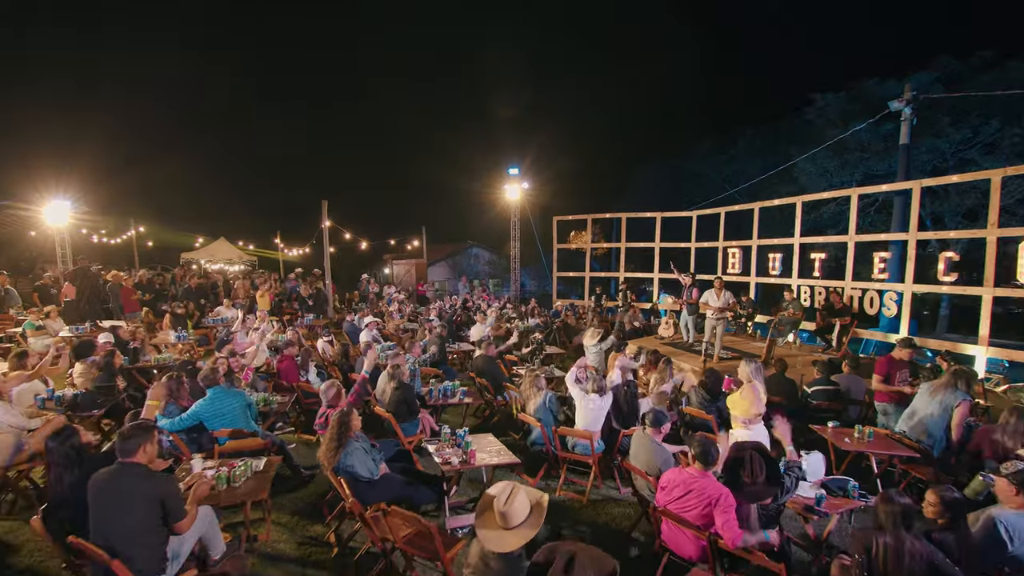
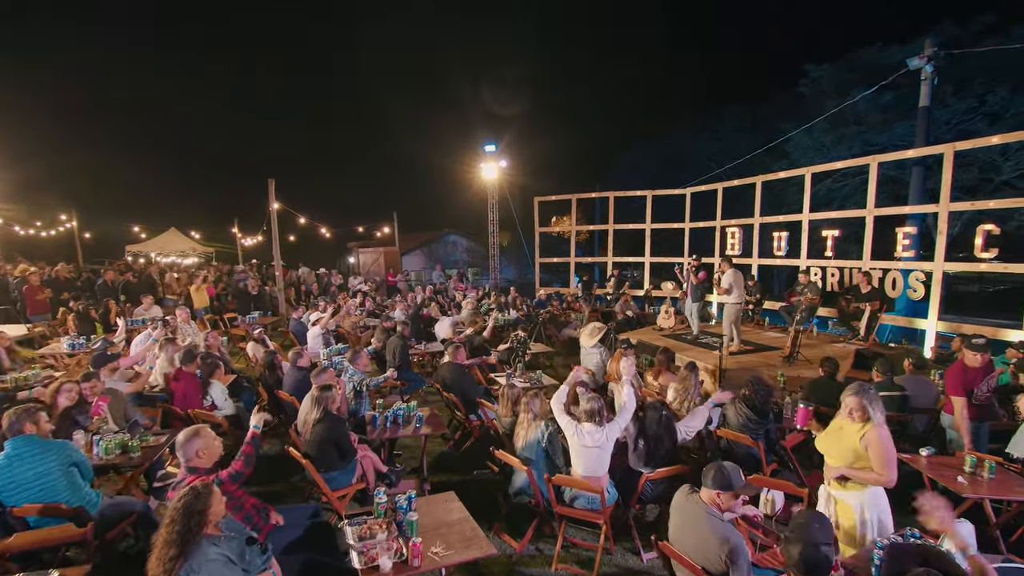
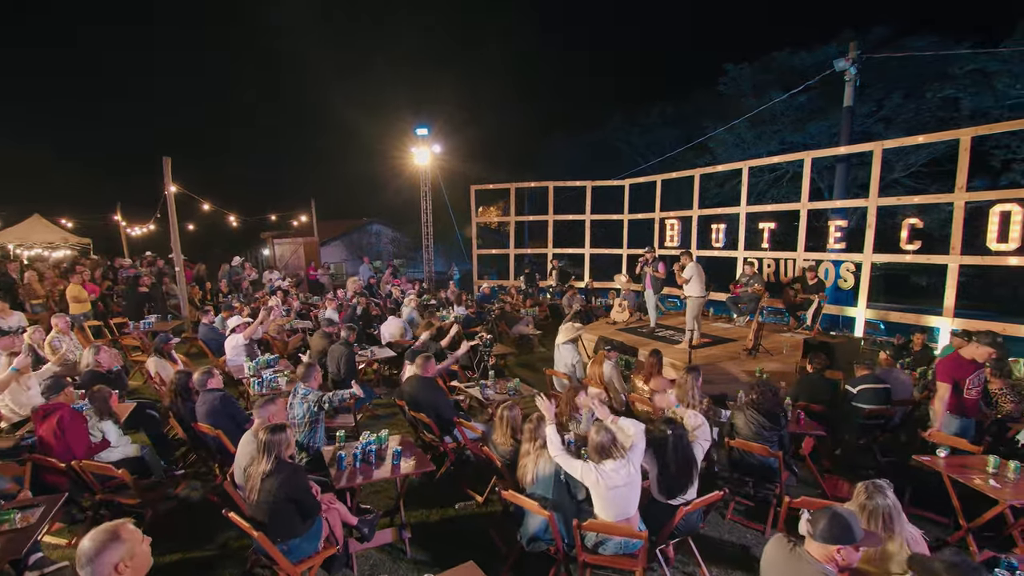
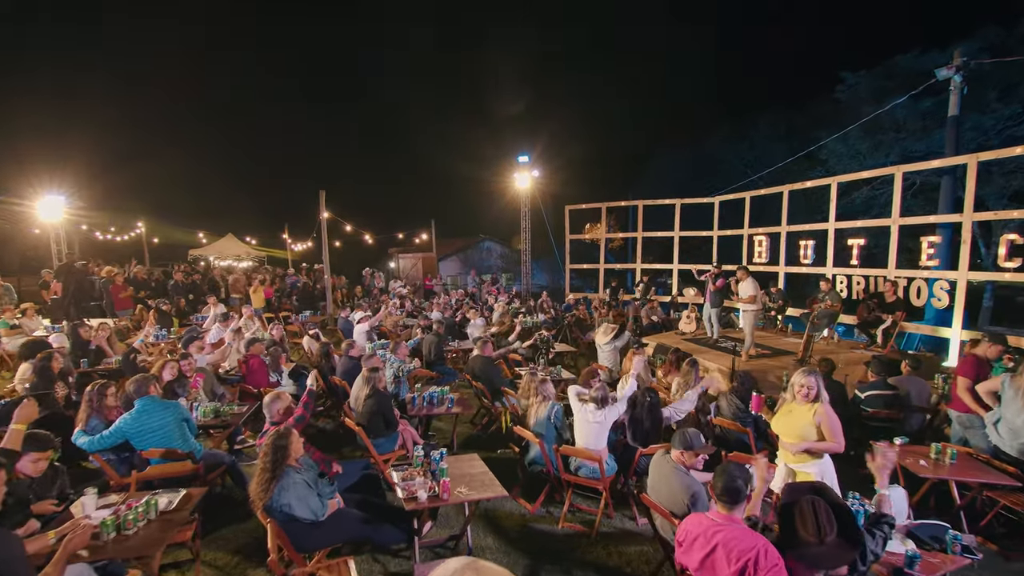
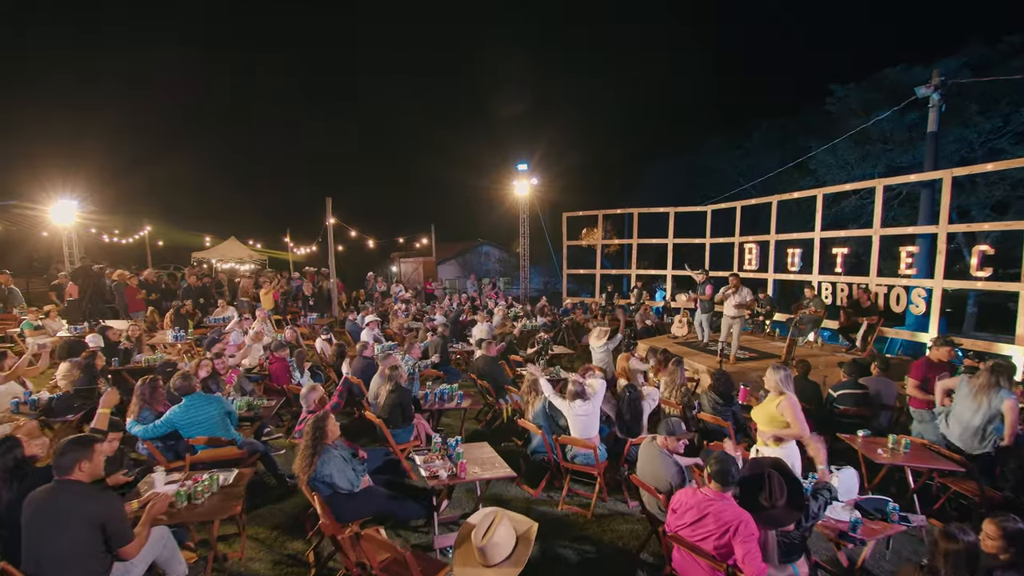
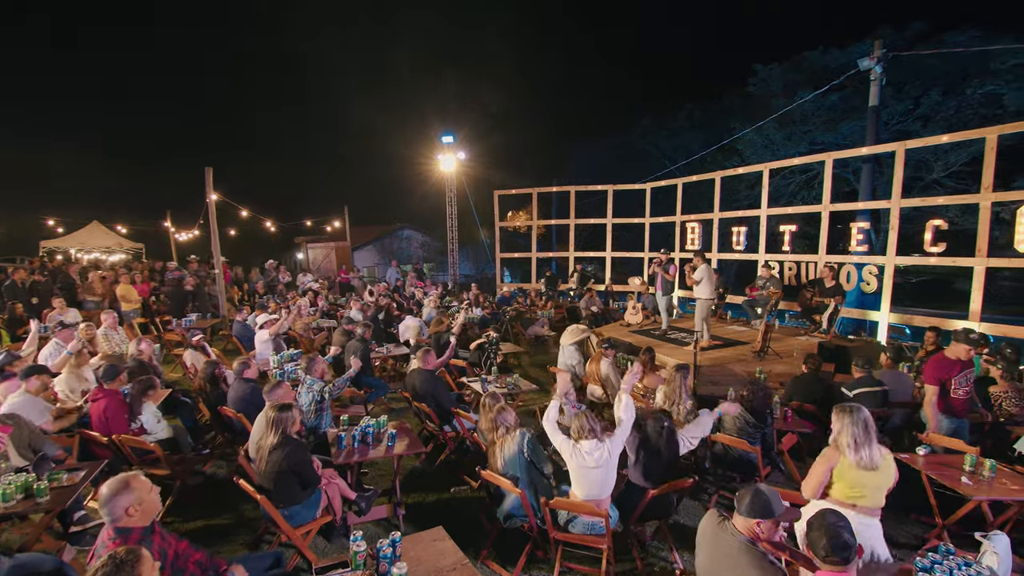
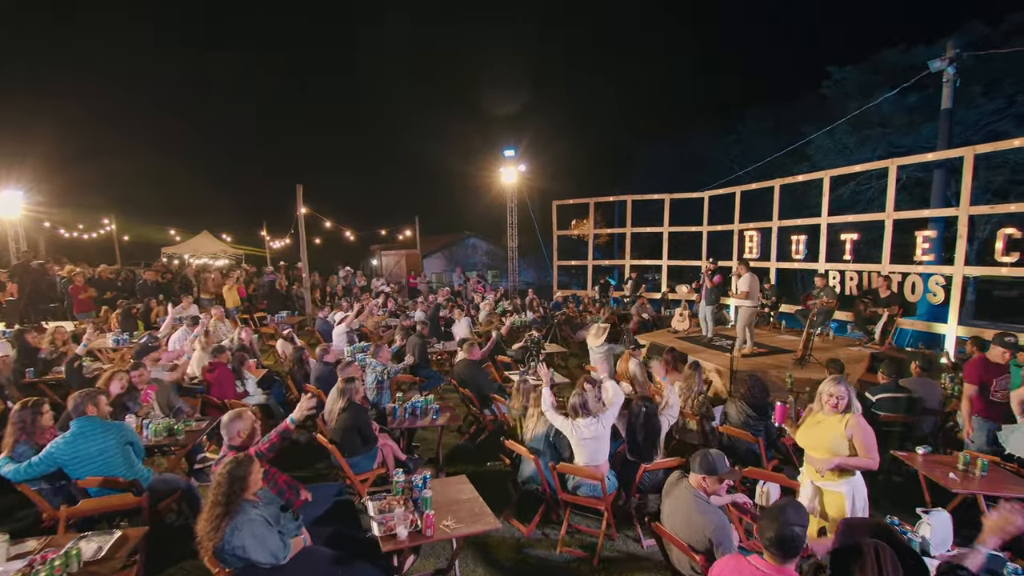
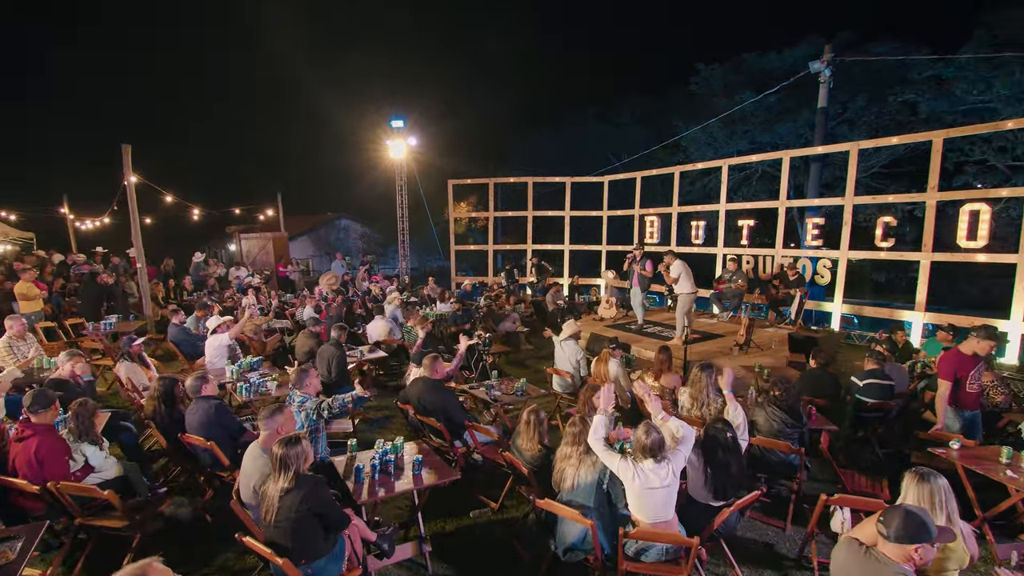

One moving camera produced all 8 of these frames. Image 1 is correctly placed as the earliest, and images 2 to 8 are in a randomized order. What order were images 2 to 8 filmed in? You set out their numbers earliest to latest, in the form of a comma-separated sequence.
5, 4, 7, 2, 6, 3, 8
